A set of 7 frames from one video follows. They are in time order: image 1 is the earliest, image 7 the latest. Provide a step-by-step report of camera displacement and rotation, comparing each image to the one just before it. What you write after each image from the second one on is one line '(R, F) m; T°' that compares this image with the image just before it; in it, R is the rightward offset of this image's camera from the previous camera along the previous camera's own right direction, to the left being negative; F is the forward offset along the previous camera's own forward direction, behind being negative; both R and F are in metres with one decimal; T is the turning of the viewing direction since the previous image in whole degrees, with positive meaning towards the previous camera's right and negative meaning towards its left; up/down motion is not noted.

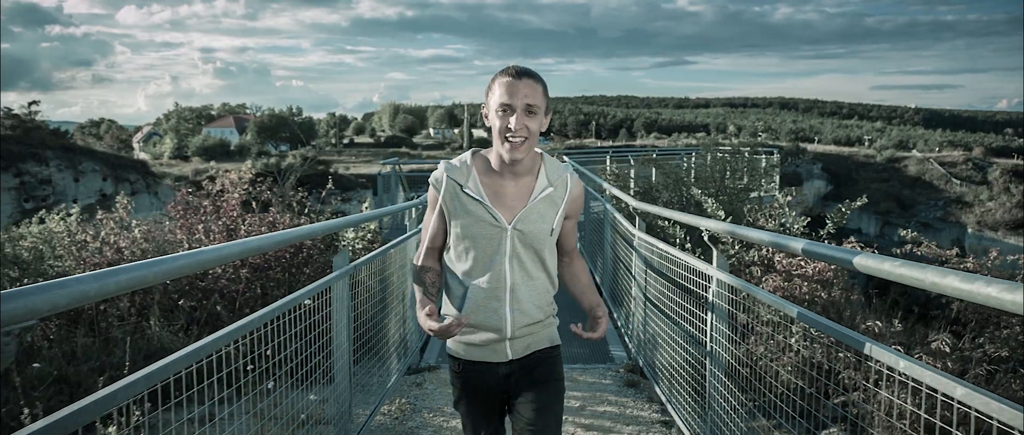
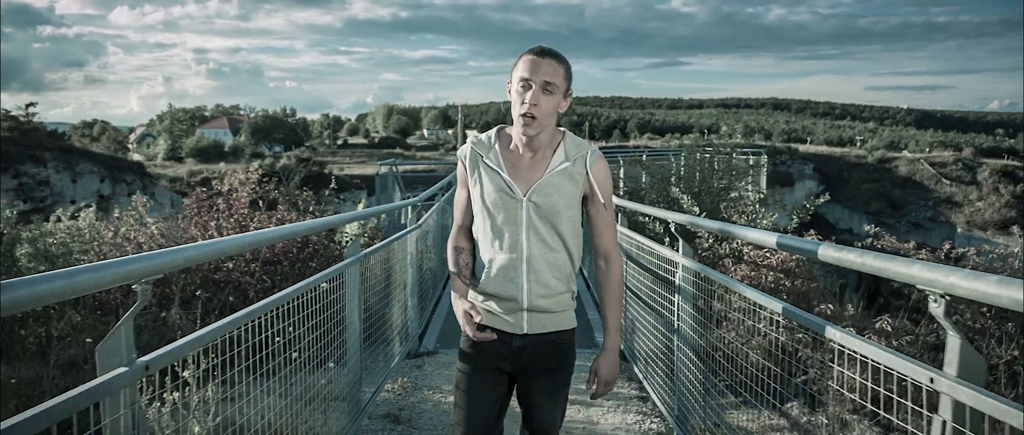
(0.0, -0.3) m; 0°
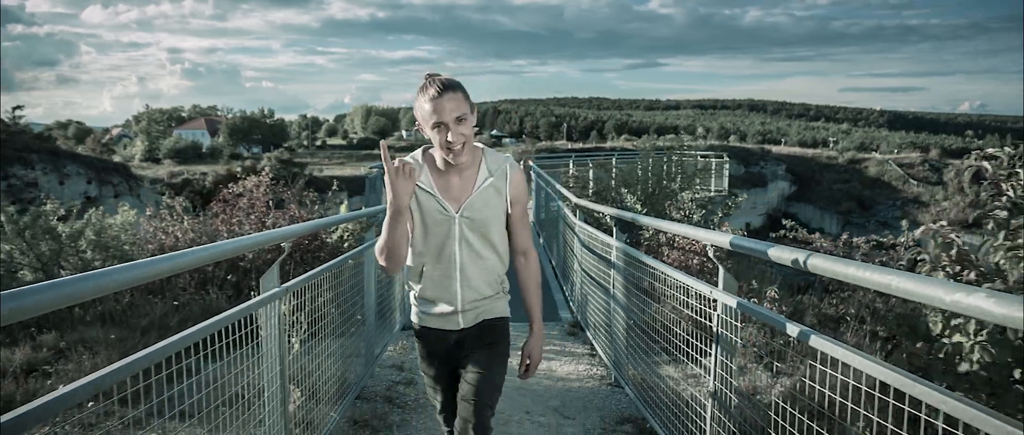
(0.0, -0.9) m; +2°
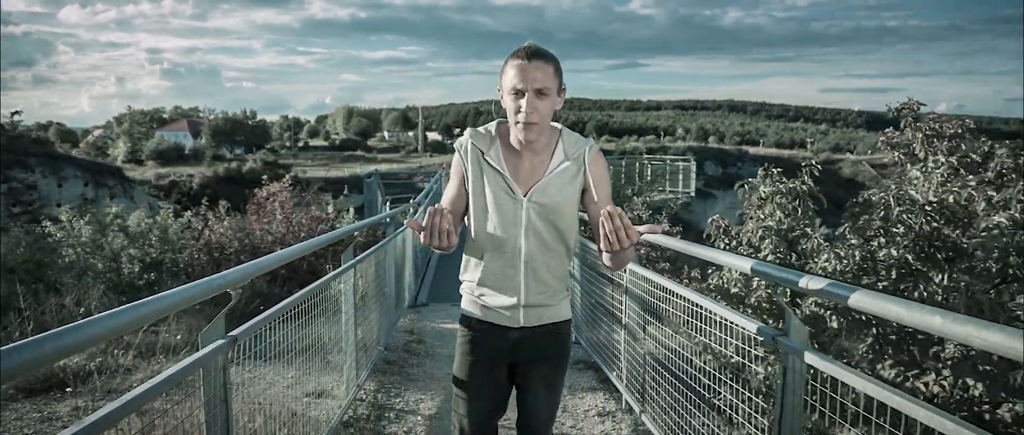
(0.0, -1.2) m; +1°
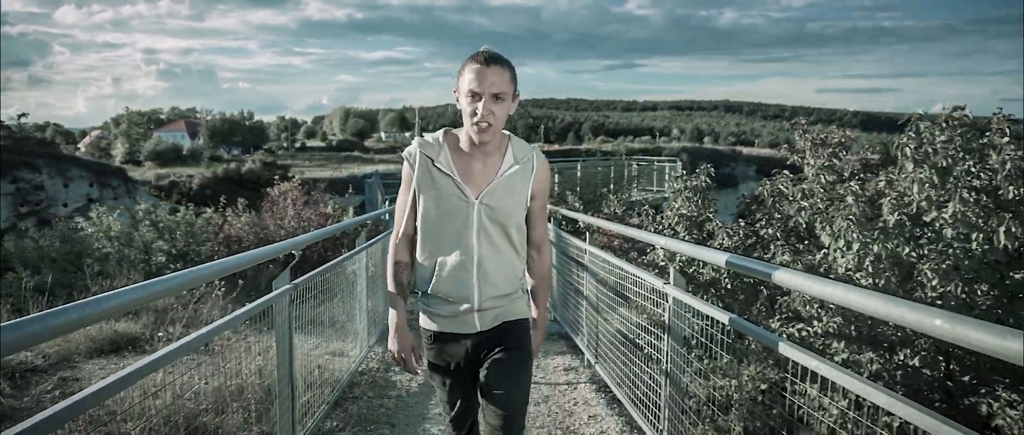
(+0.1, -0.7) m; 0°
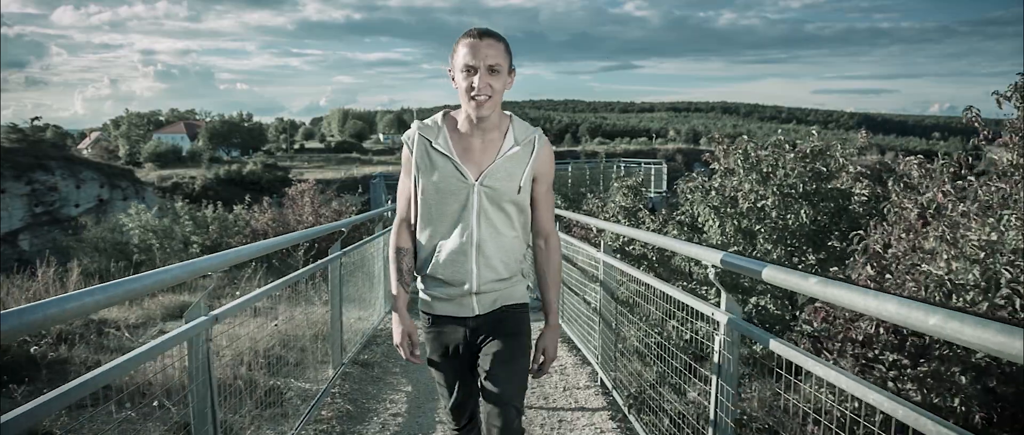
(+0.1, -1.0) m; 0°
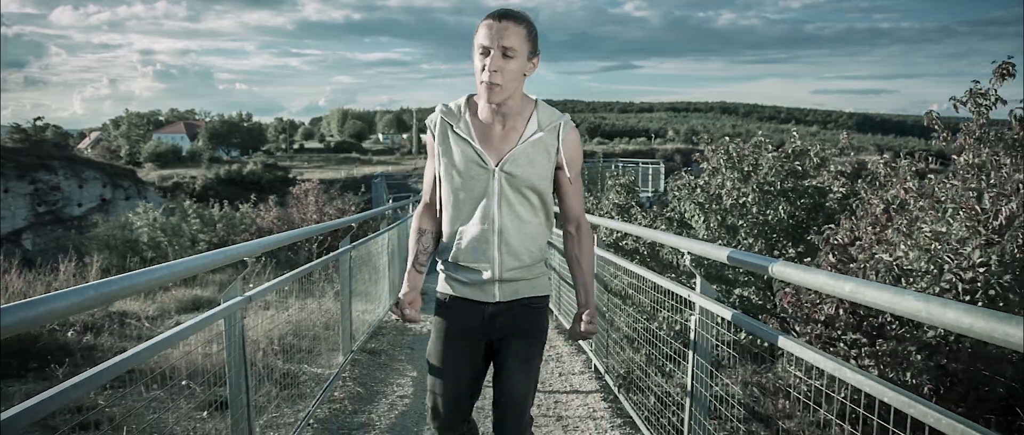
(0.0, -0.2) m; 0°
